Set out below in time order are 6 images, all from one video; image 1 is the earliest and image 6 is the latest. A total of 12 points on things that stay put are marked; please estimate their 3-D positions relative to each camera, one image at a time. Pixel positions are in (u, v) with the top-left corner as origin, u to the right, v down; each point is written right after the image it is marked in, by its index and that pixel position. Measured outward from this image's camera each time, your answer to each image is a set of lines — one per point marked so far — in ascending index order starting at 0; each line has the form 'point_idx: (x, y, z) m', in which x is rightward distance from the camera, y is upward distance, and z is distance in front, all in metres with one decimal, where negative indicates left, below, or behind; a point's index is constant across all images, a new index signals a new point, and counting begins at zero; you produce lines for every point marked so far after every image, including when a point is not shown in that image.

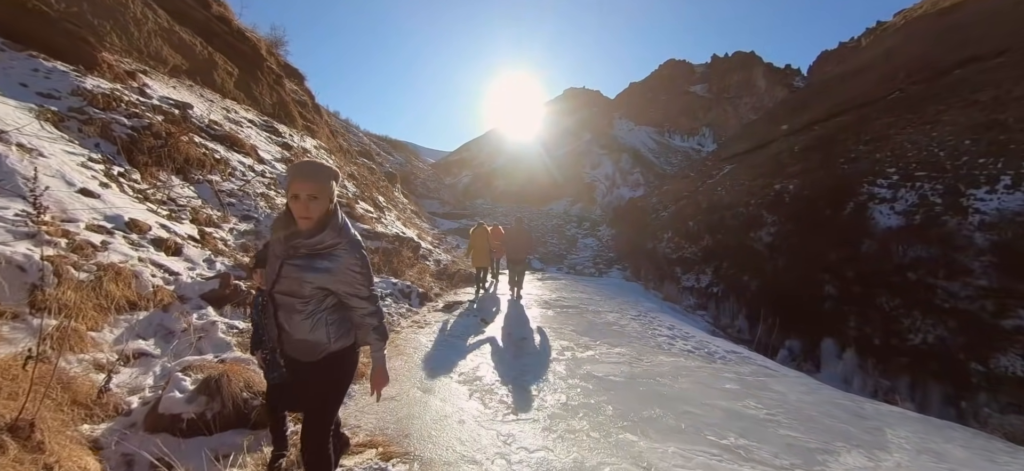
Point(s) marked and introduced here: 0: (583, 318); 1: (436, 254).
0: (+1.3, -1.5, +6.5) m
1: (-2.7, -0.6, +11.5) m
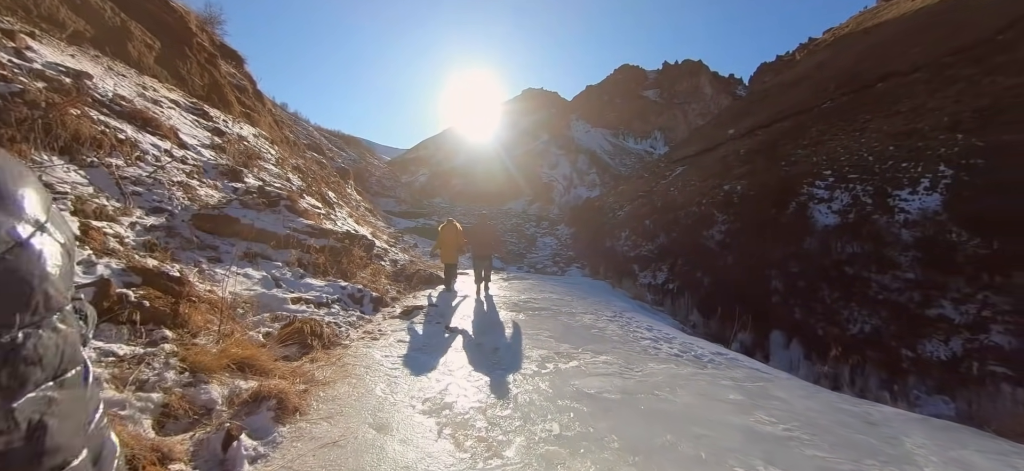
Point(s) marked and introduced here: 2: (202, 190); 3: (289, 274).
0: (+0.8, -1.5, +5.9) m
1: (-3.7, -0.6, +10.5) m
2: (-5.8, +0.8, +6.3) m
3: (-3.5, -0.6, +5.4) m
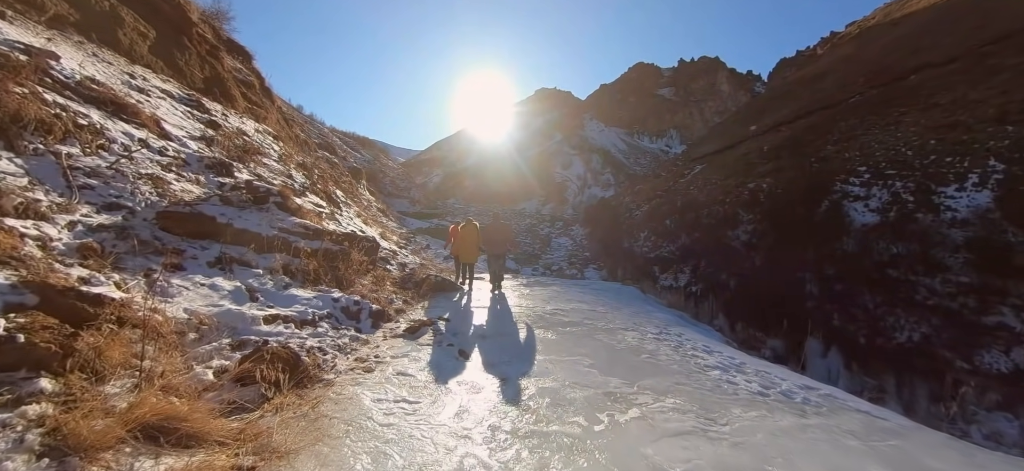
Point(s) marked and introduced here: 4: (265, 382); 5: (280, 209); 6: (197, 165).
0: (+1.2, -1.5, +4.8) m
1: (-3.1, -0.6, +9.6) m
2: (-5.4, +0.8, +5.4) m
3: (-3.2, -0.6, +4.4) m
4: (-2.1, -1.2, +2.9) m
5: (-4.1, +0.5, +6.0) m
6: (-5.9, +1.3, +6.4) m
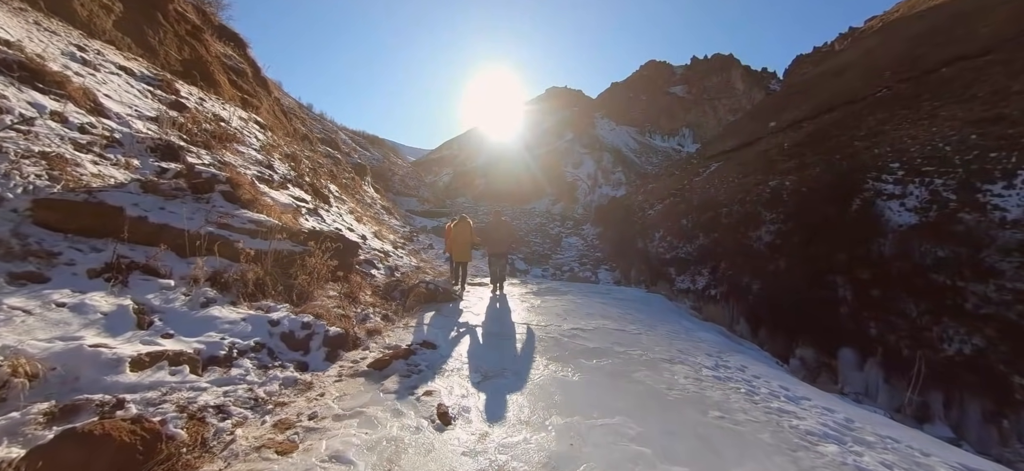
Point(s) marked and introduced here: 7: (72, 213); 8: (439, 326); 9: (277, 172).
0: (+1.3, -1.5, +3.5) m
1: (-2.9, -0.6, +8.3) m
2: (-5.3, +0.9, +4.2) m
3: (-3.1, -0.6, +3.2) m
4: (-2.1, -1.2, +1.6) m
5: (-4.0, +0.5, +4.8) m
6: (-5.8, +1.4, +5.2) m
7: (-4.4, +0.2, +3.3) m
8: (-1.1, -1.3, +4.8) m
9: (-6.2, +1.7, +8.9) m
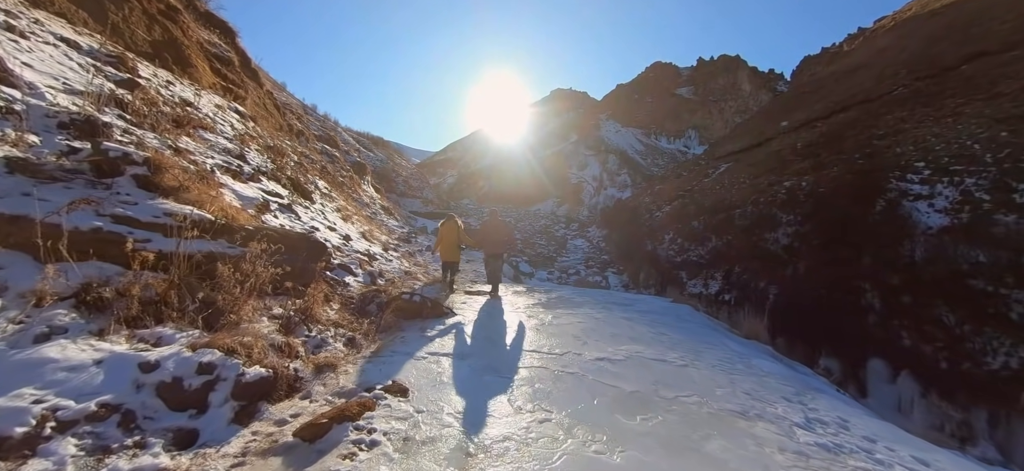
0: (+1.3, -1.4, +2.3) m
1: (-2.8, -0.6, +7.2) m
2: (-5.3, +0.9, +3.1) m
3: (-3.1, -0.6, +2.0) m
4: (-2.1, -1.2, +0.4) m
5: (-4.0, +0.5, +3.6) m
6: (-5.8, +1.4, +4.1) m
7: (-4.4, +0.2, +2.2) m
8: (-1.0, -1.3, +3.6) m
9: (-6.1, +1.7, +7.8) m
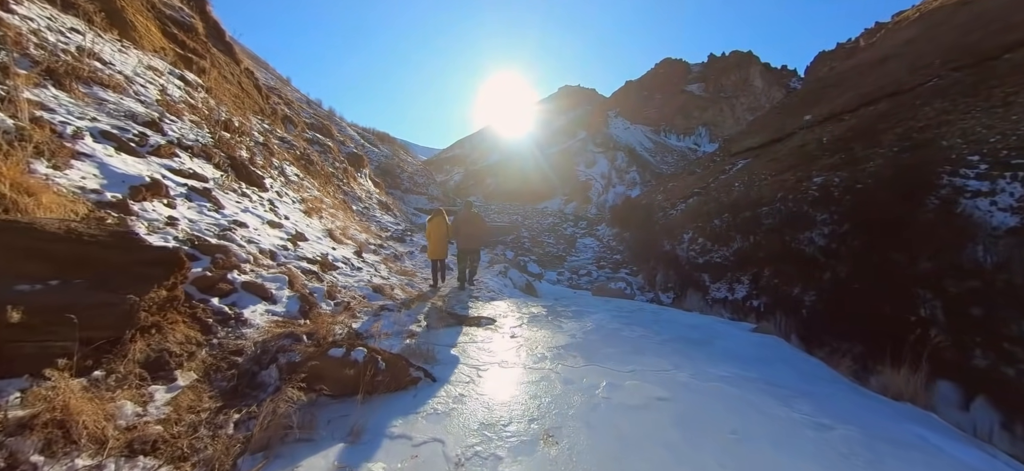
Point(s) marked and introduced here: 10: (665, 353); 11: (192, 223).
0: (+1.4, -1.5, 0.0) m
1: (-2.6, -0.6, +5.0) m
2: (-5.1, +0.9, +0.9) m
3: (-3.0, -0.6, -0.2) m
4: (-2.0, -1.2, -1.8) m
5: (-3.8, +0.5, +1.5) m
6: (-5.6, +1.4, +1.9) m
7: (-4.2, +0.2, 0.0) m
8: (-0.9, -1.3, +1.4) m
9: (-5.8, +1.7, +5.7) m
10: (+1.8, -1.4, +4.0) m
11: (-4.0, +0.3, +4.0) m
